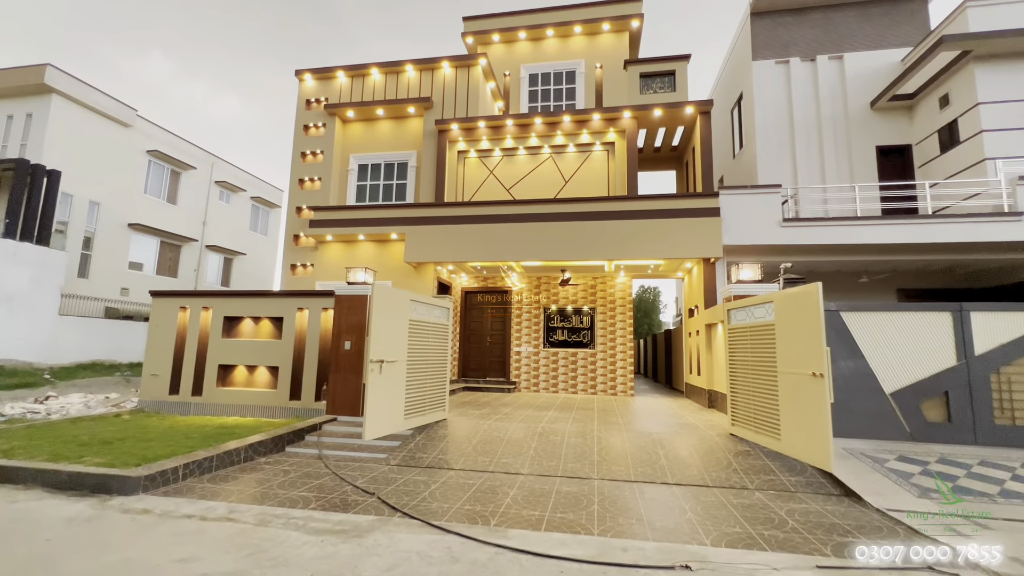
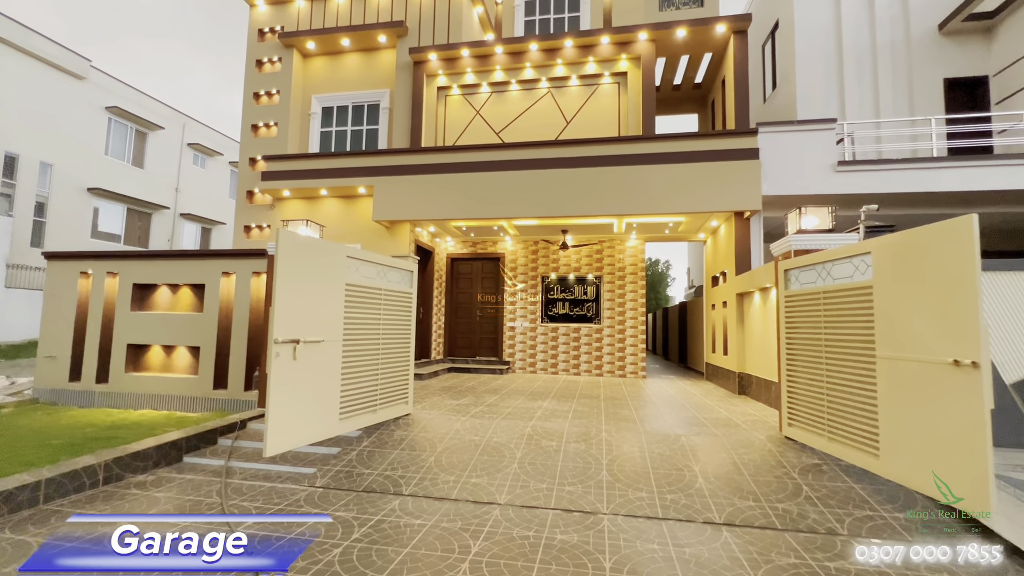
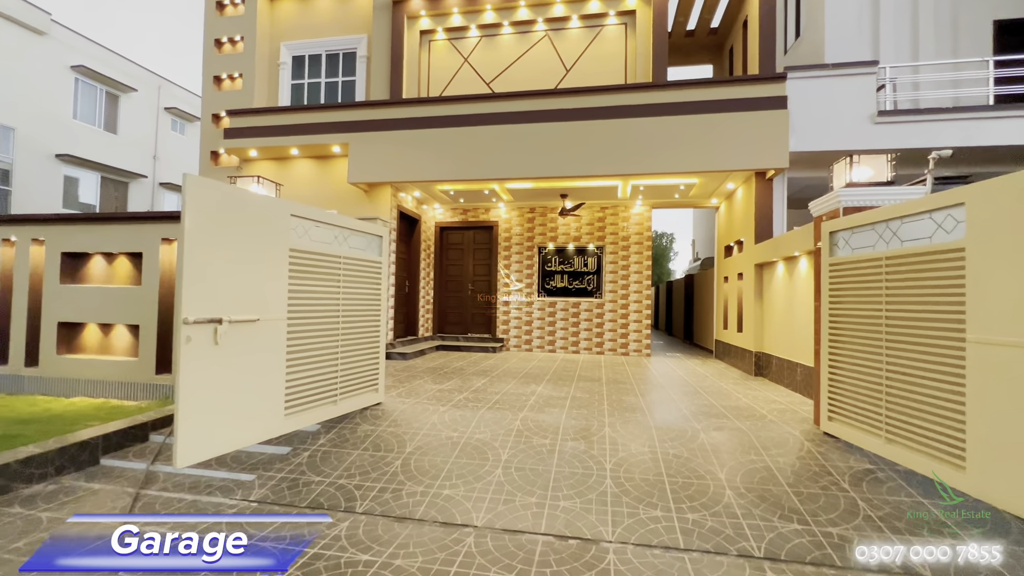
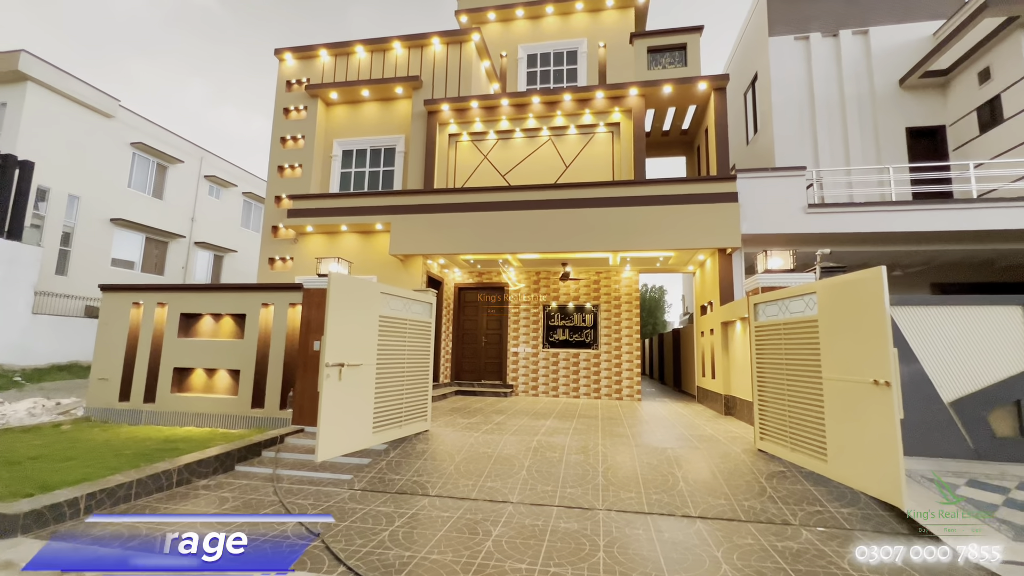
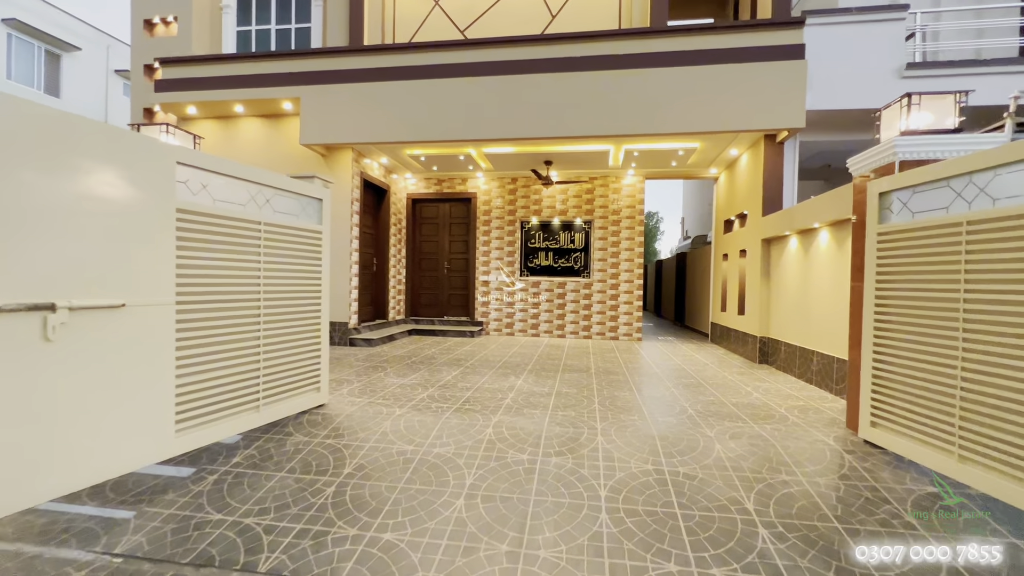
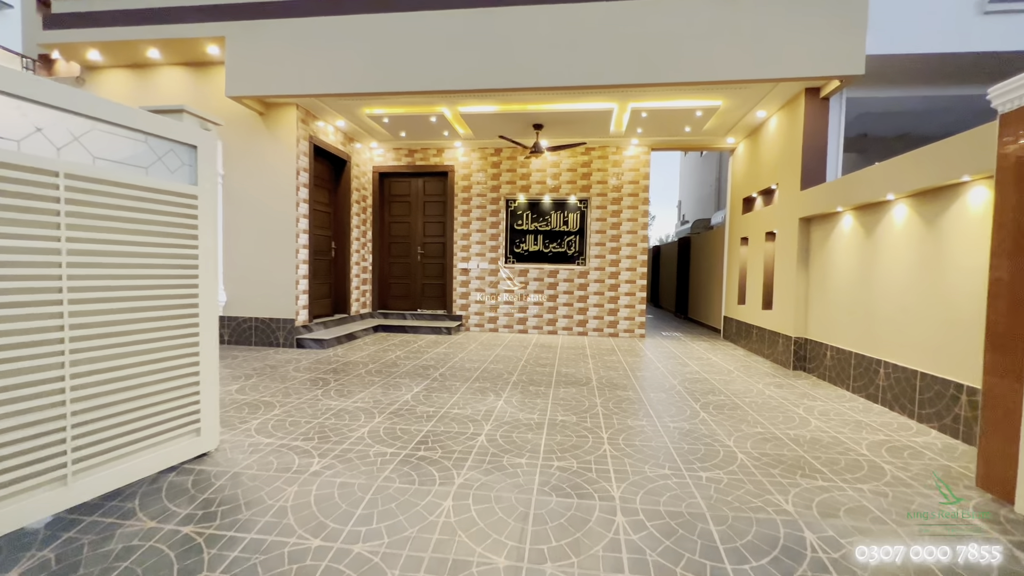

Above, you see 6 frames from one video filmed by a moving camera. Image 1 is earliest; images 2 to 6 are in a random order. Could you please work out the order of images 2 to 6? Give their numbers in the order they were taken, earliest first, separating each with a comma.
4, 2, 3, 5, 6
